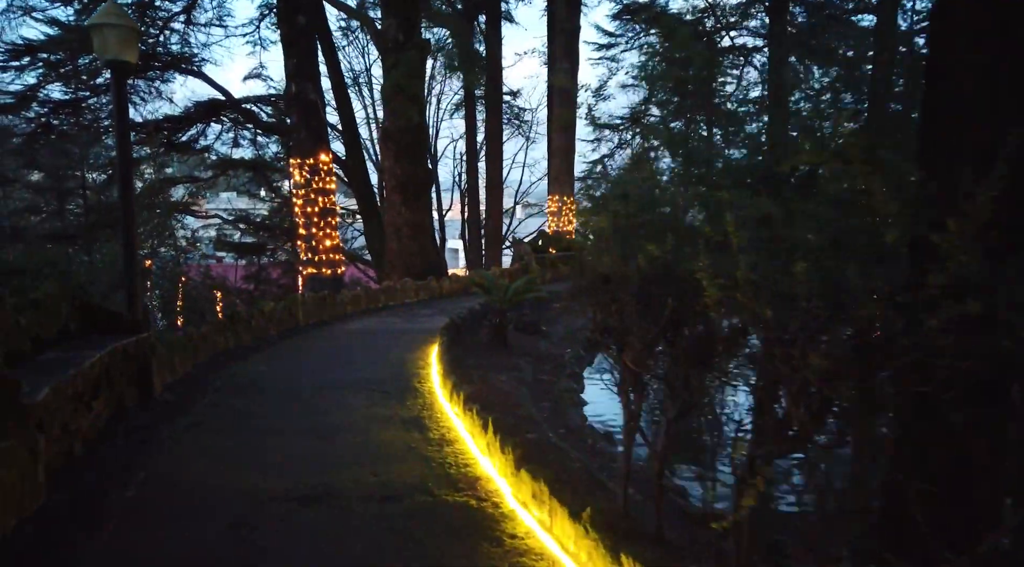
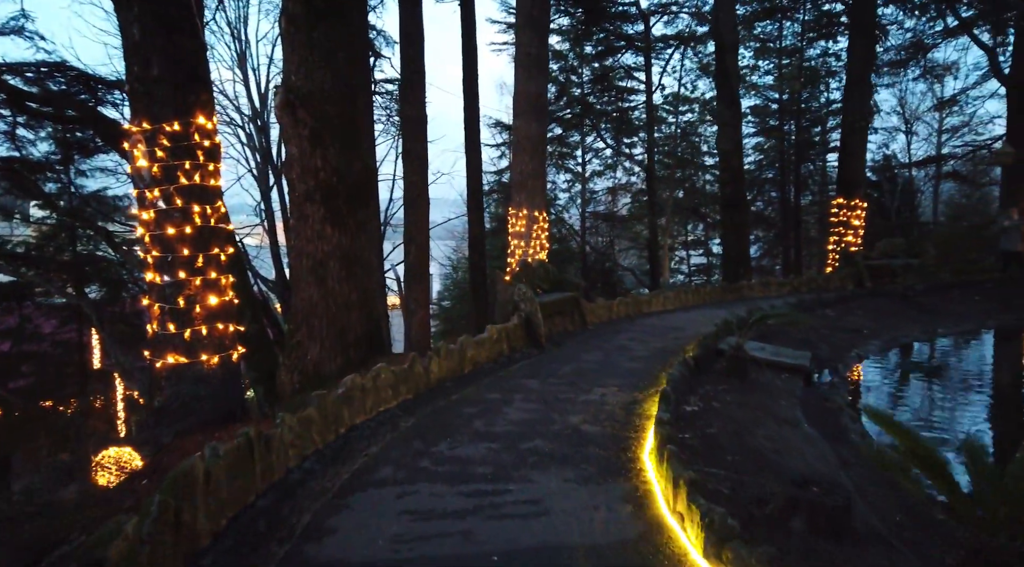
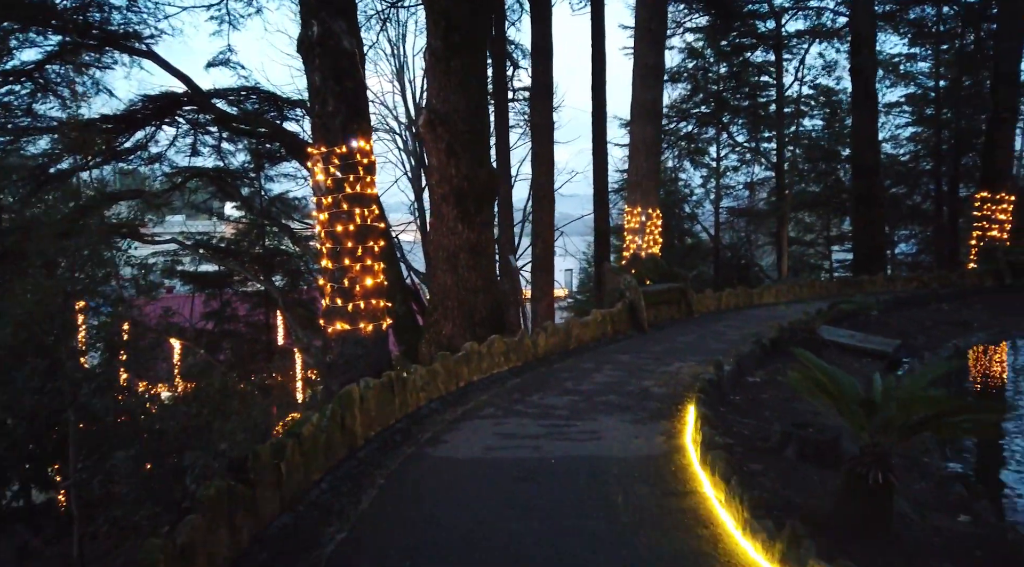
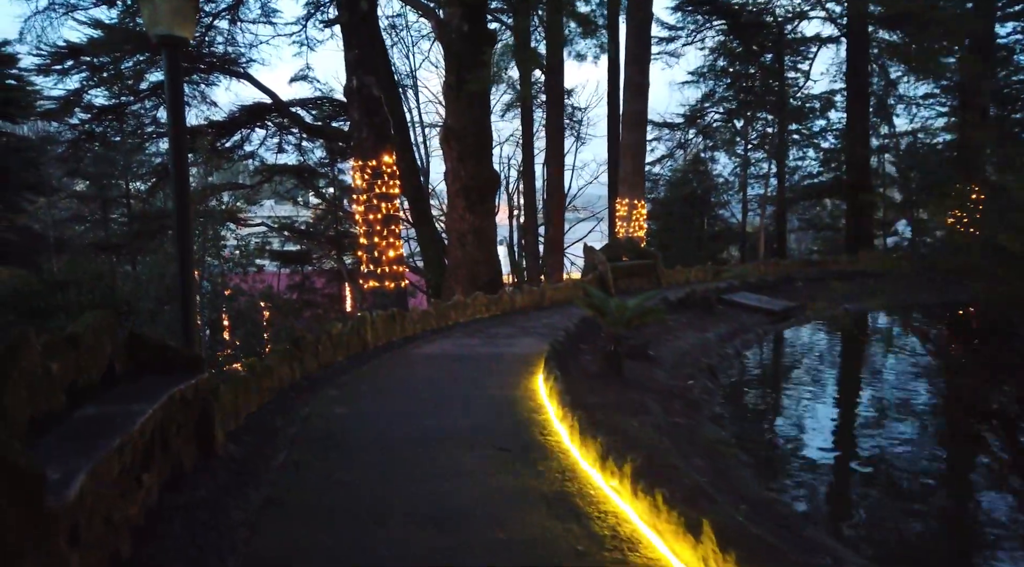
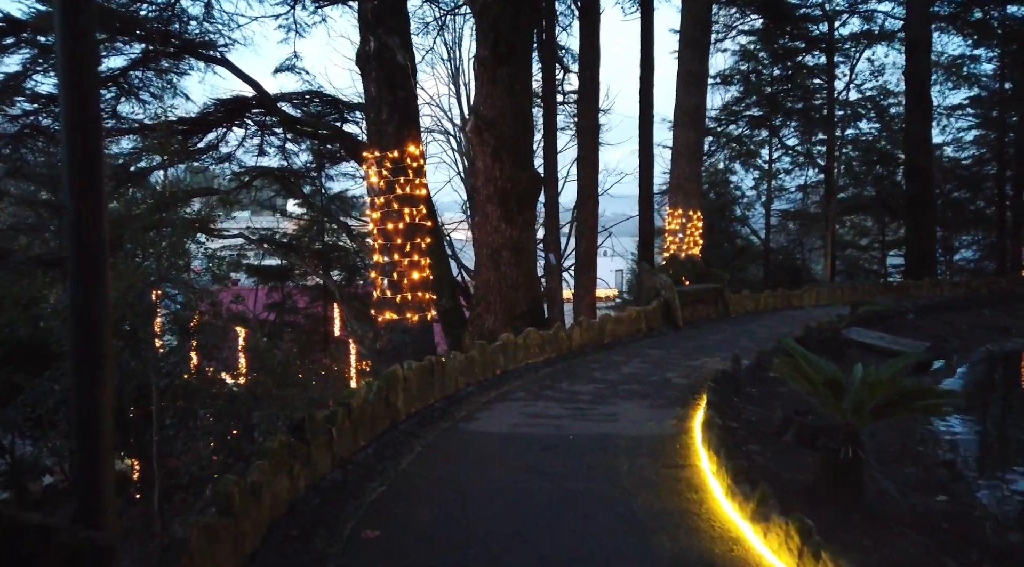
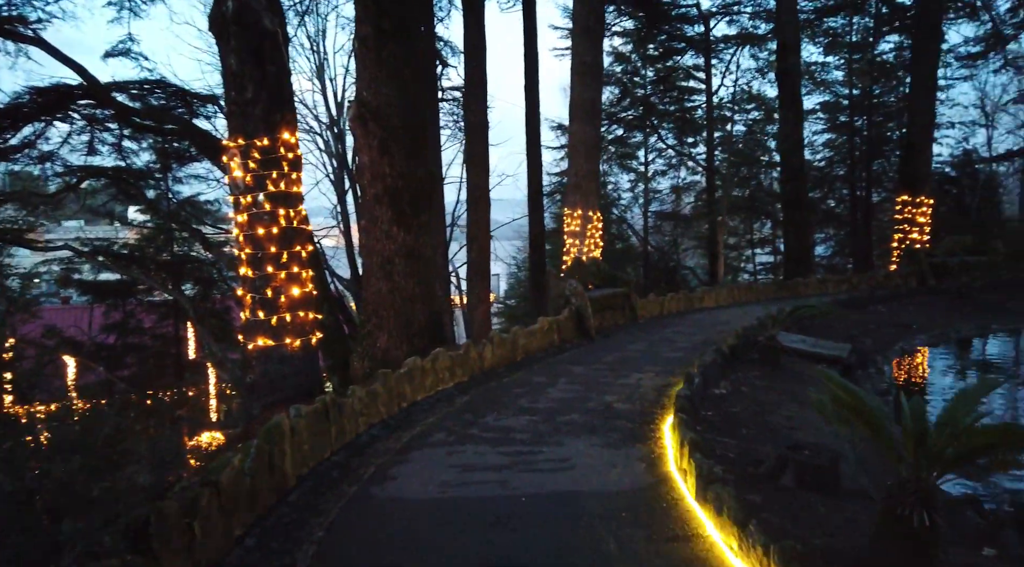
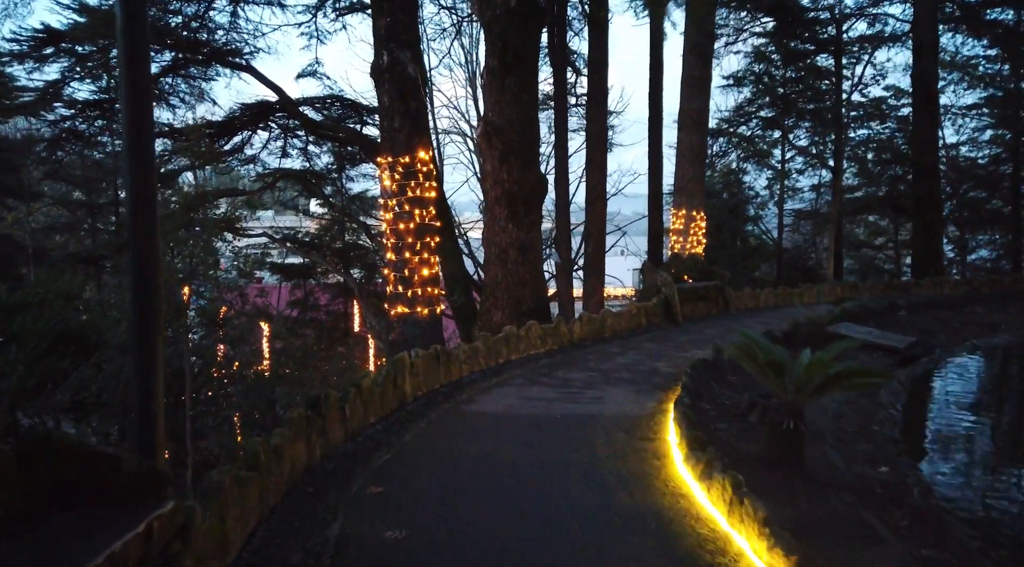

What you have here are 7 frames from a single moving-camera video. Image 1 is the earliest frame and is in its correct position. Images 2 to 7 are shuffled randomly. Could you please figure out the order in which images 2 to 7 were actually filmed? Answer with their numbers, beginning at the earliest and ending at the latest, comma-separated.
4, 7, 5, 3, 6, 2
